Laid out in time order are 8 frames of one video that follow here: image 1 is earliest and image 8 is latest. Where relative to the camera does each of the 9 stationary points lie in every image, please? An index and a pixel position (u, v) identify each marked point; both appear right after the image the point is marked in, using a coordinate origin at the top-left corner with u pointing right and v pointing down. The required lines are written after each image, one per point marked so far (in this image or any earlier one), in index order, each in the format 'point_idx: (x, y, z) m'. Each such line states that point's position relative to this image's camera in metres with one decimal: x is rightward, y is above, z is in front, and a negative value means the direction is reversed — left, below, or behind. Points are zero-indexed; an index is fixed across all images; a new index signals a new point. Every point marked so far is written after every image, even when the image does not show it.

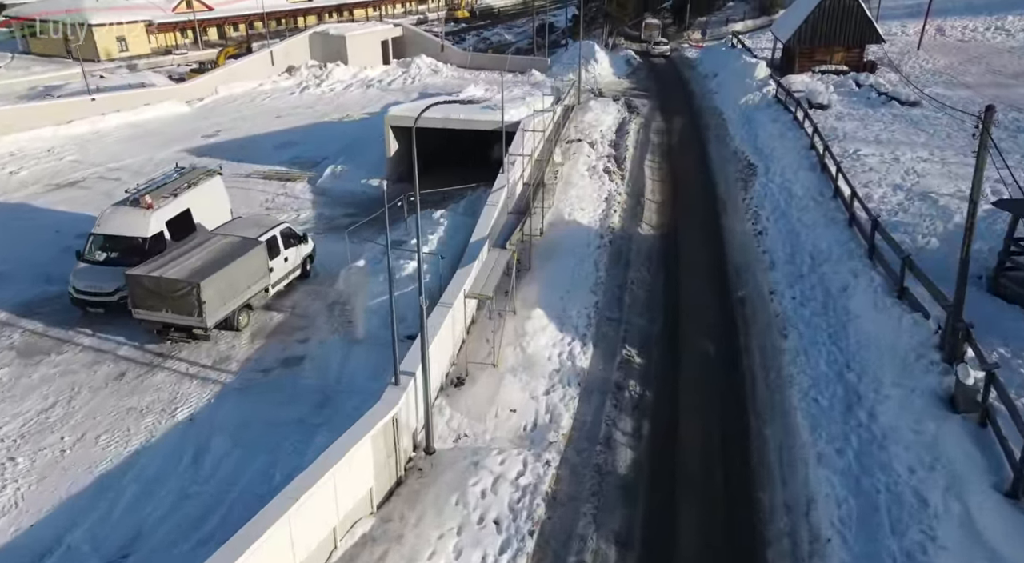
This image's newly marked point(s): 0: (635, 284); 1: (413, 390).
0: (+3.2, -0.1, +18.6) m
1: (-1.7, -1.8, +11.9) m
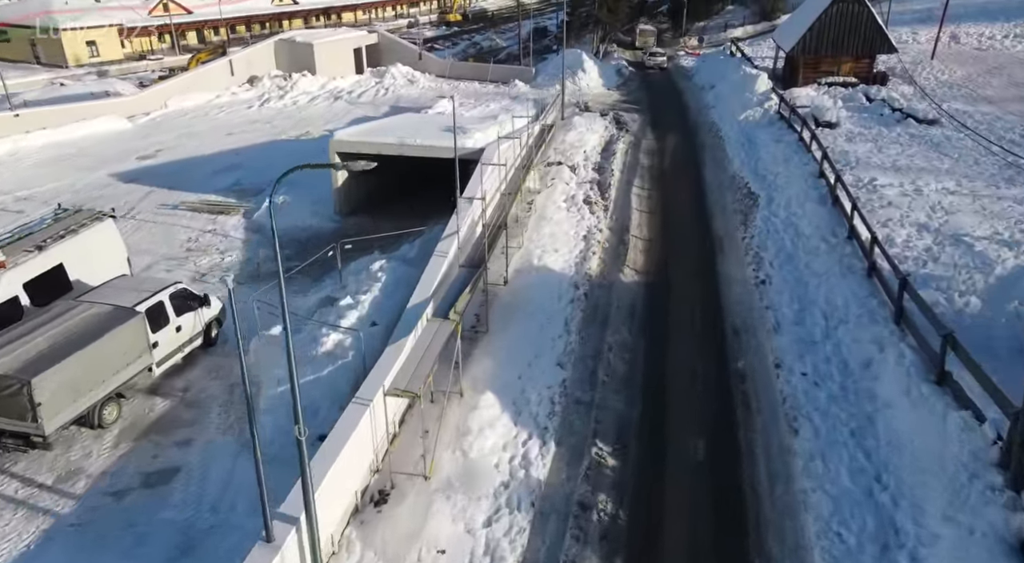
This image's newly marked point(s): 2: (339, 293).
0: (+2.2, -1.5, +15.4) m
1: (-2.7, -3.2, +8.7) m
2: (-3.8, -0.2, +15.5) m
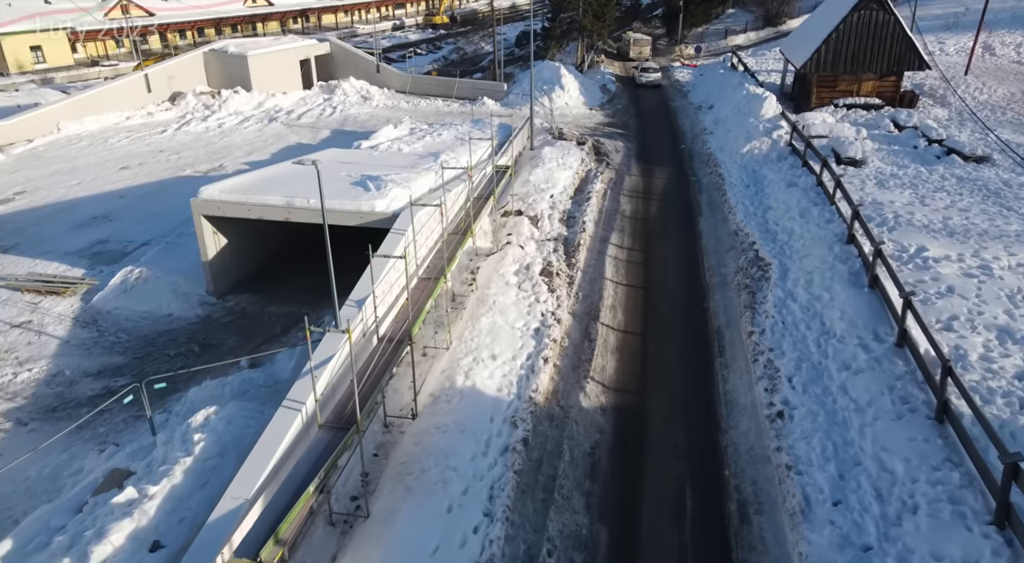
0: (+0.6, -3.9, +10.0) m
1: (-4.2, -5.5, +3.4) m
2: (-5.3, -2.6, +10.1) m
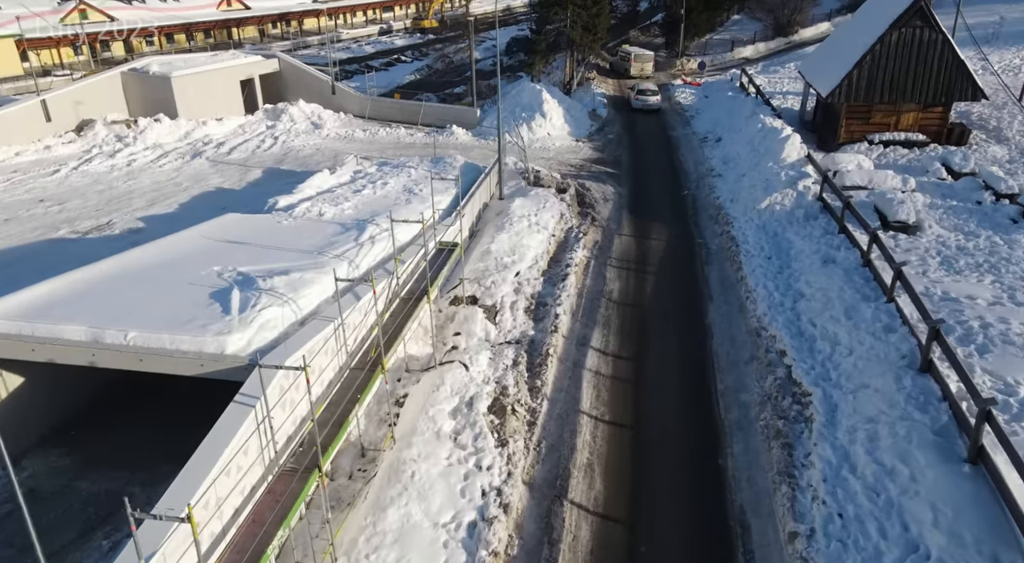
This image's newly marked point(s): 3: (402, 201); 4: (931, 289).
0: (-0.5, -6.3, +4.9) m
1: (-5.3, -8.0, -1.8) m
2: (-6.4, -5.0, +4.9) m
3: (-3.0, +2.2, +19.5) m
4: (+8.8, -0.2, +14.9) m
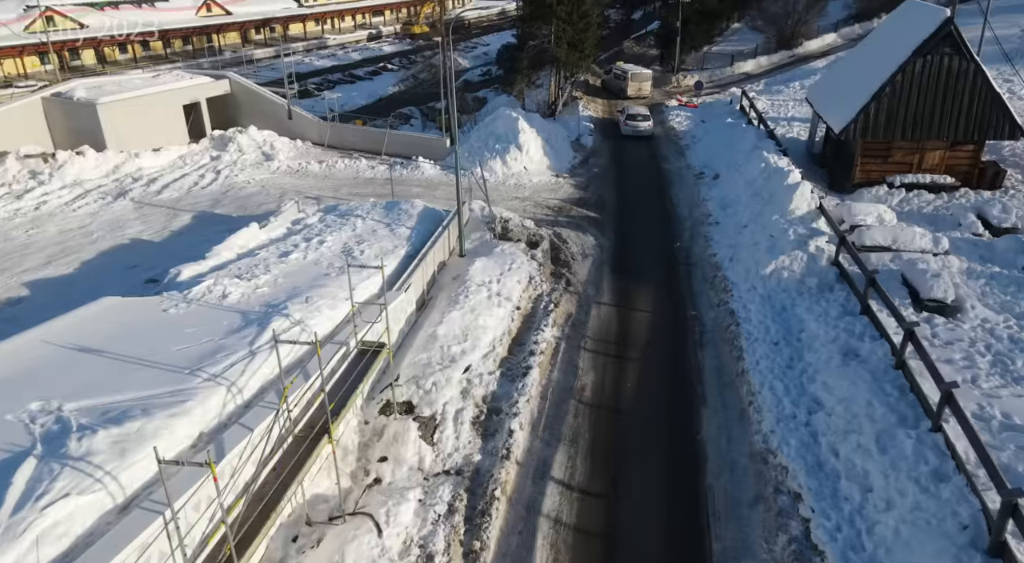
0: (-1.5, -8.2, +1.5) m
1: (-6.3, -9.9, -5.2) m
2: (-7.5, -6.9, +1.6) m
3: (-4.1, +0.3, +16.2) m
4: (+7.7, -2.1, +11.5) m
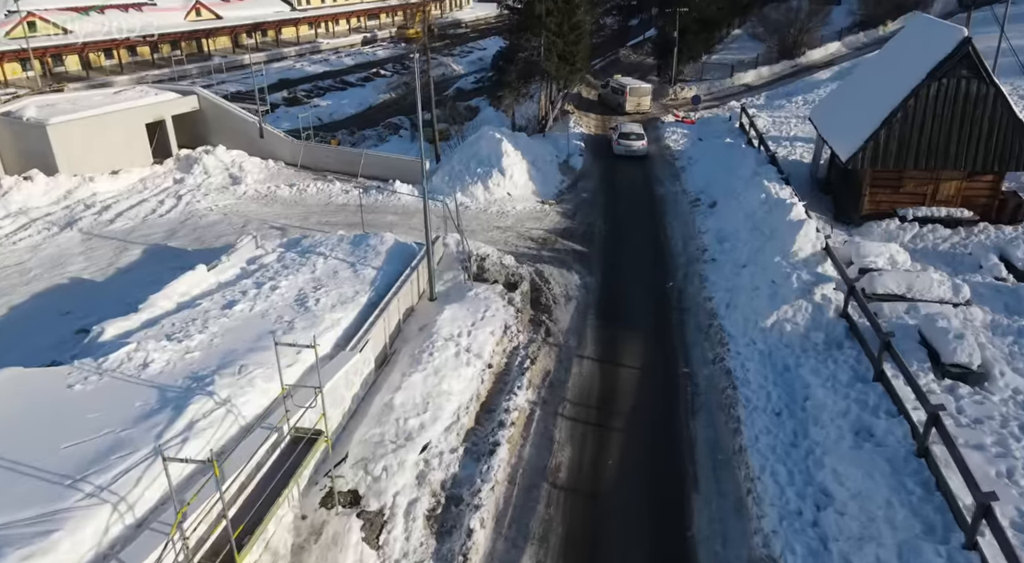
0: (-2.2, -9.4, -0.3) m
1: (-7.0, -11.0, -7.0) m
2: (-8.1, -8.0, -0.2) m
3: (-4.7, -0.9, +14.4) m
4: (+7.1, -3.3, +9.7) m
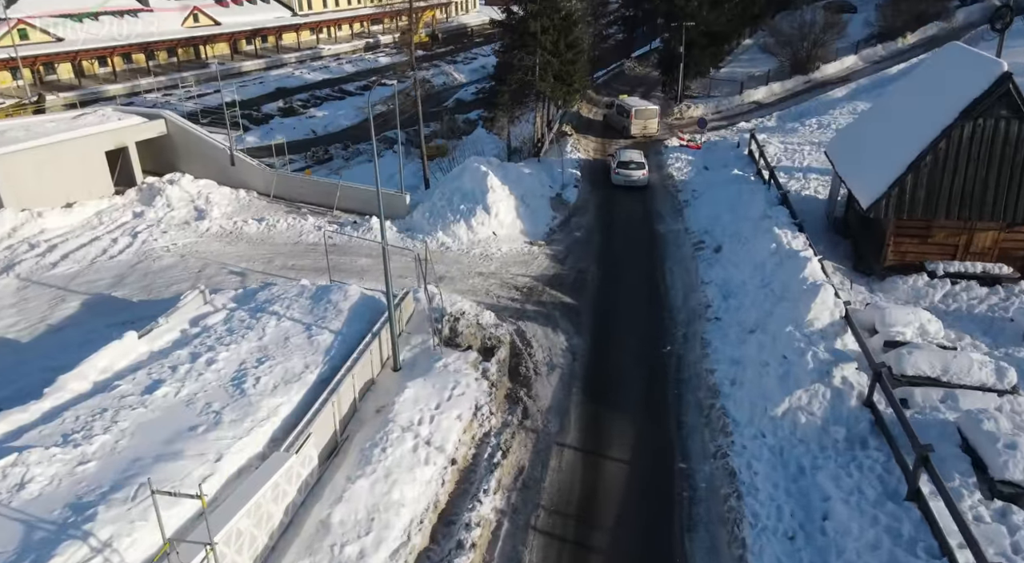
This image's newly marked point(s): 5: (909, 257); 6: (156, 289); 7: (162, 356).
0: (-3.0, -10.8, -2.5) m
1: (-7.9, -12.4, -9.1) m
2: (-8.9, -9.5, -2.3) m
3: (-5.3, -2.4, +12.3) m
4: (+6.4, -4.8, +7.5) m
5: (+10.2, +0.6, +18.2) m
6: (-9.7, -0.2, +19.5) m
7: (-7.2, -1.5, +14.7) m
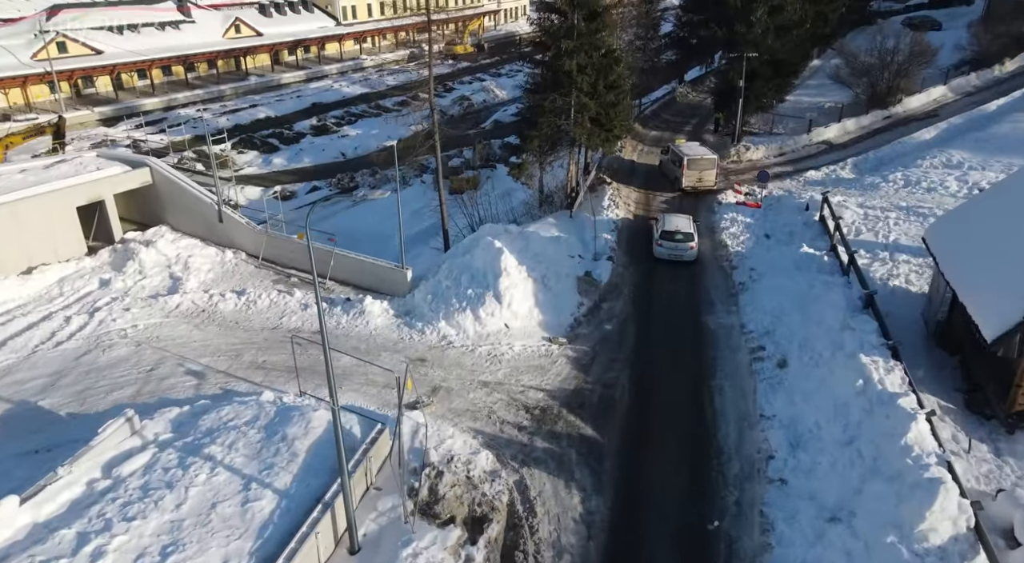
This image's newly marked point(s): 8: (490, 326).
0: (-4.5, -13.4, -6.2) m
1: (-9.9, -14.8, -12.5) m
2: (-10.4, -11.8, -5.7) m
3: (-5.6, -4.9, +8.7) m
4: (+5.7, -7.6, +3.1) m
5: (+10.3, -2.3, +13.6) m
6: (-9.5, -2.6, +16.2) m
7: (-7.4, -4.0, +11.2) m
8: (-0.5, -1.1, +18.5) m
